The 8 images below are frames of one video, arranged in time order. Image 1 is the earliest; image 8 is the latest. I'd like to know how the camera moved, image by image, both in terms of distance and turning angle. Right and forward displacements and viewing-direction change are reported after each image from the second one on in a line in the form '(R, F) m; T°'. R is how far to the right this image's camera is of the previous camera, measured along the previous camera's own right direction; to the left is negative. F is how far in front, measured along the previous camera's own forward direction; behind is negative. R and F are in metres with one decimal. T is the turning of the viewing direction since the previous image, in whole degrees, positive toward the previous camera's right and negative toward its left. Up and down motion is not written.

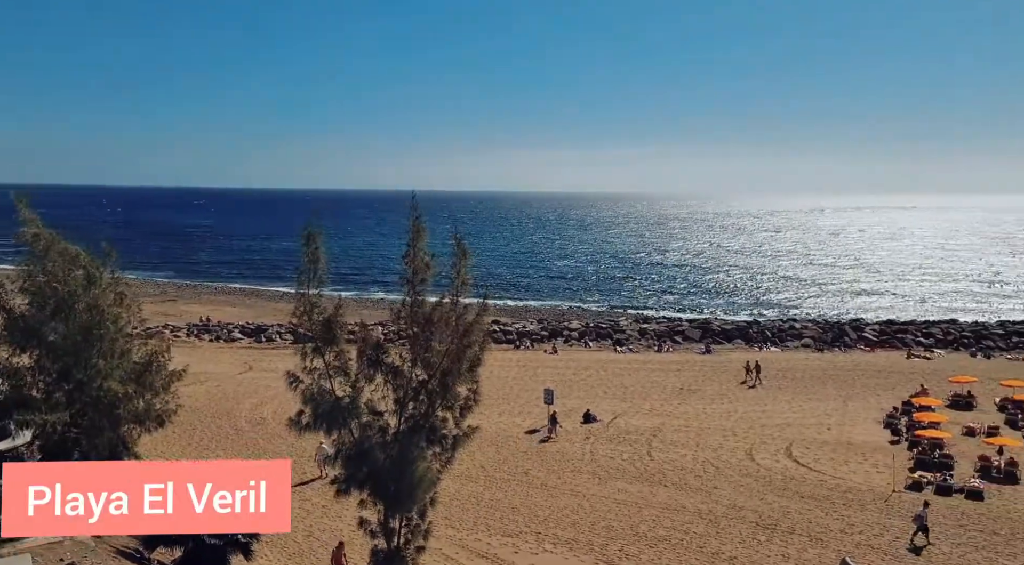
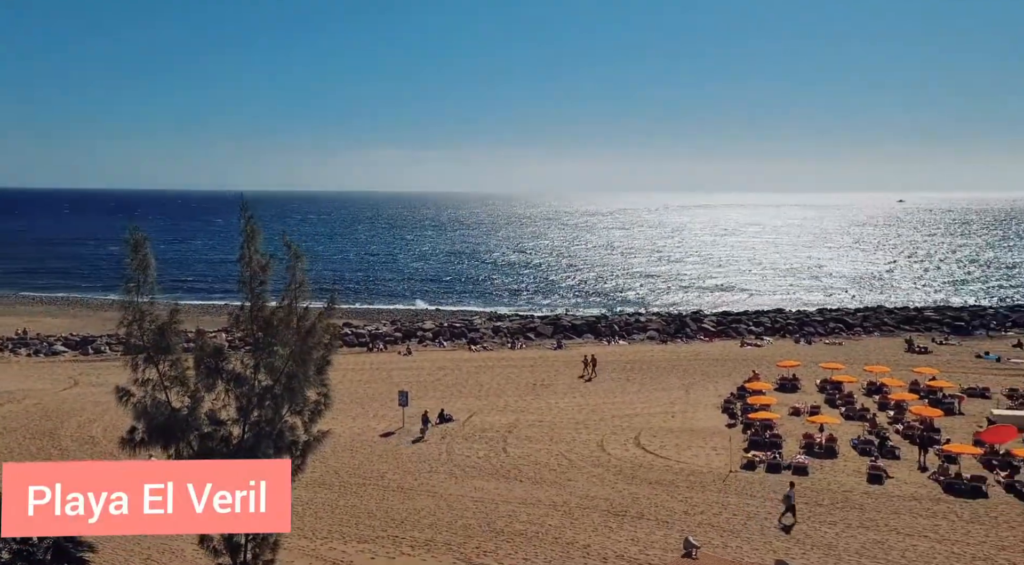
(+2.0, -0.3) m; +6°
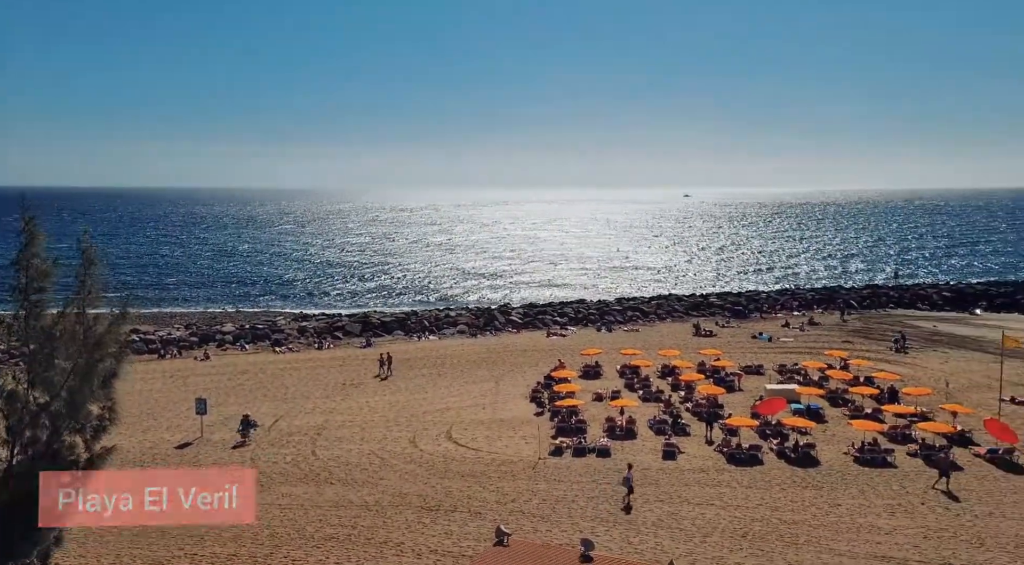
(+1.4, -0.1) m; +11°
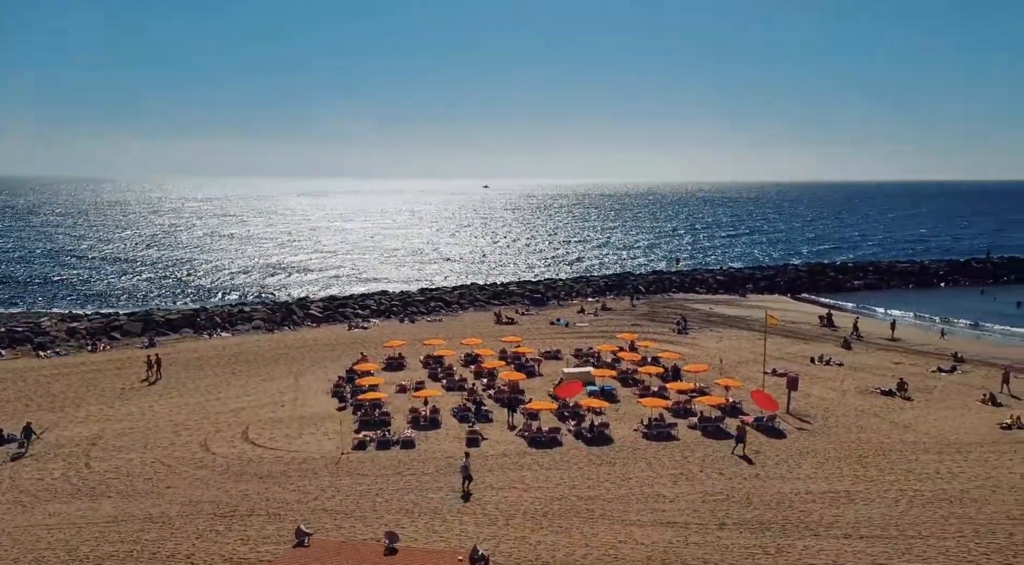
(+1.5, -0.1) m; +11°
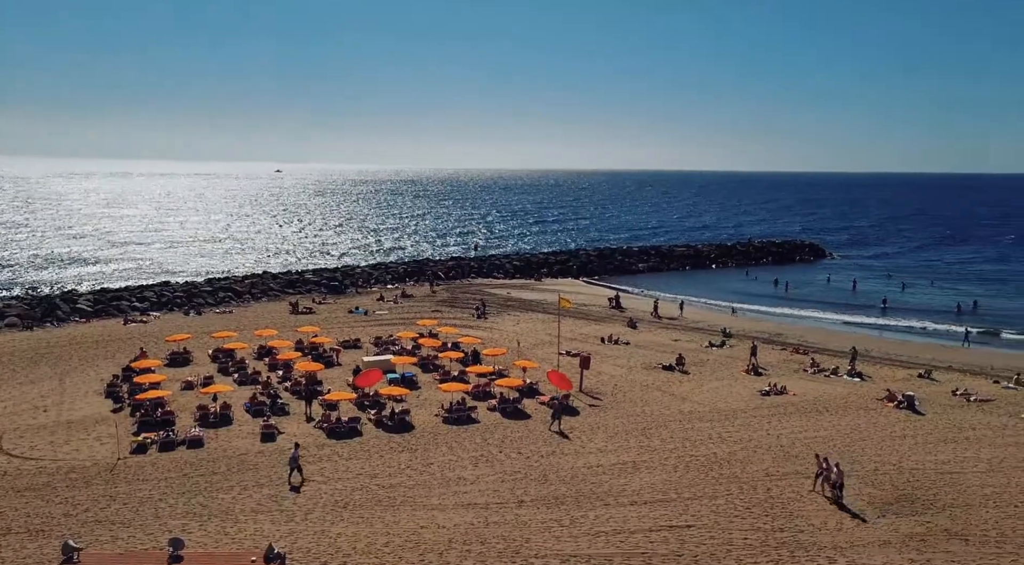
(+1.6, -0.1) m; +11°
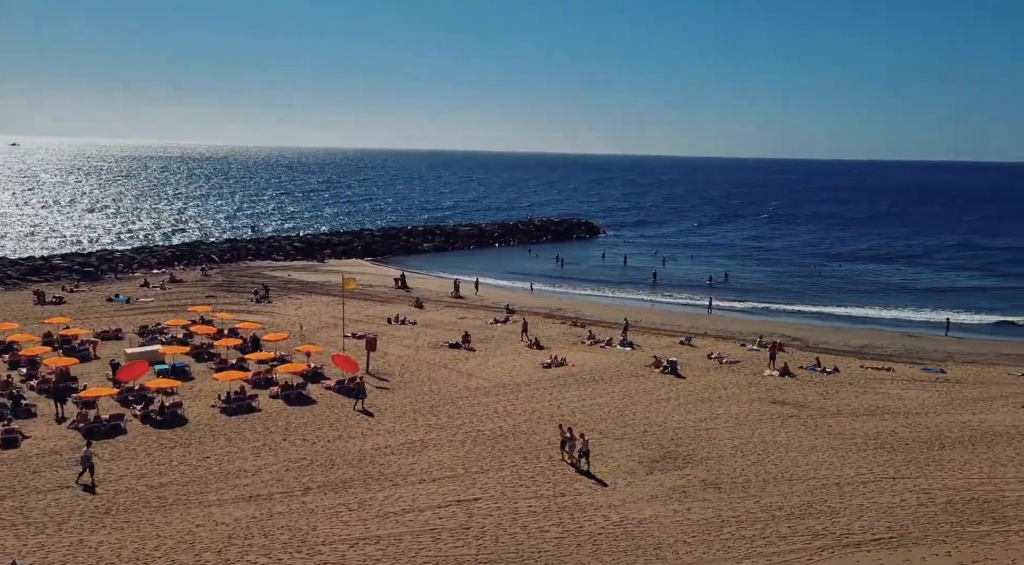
(+1.7, -0.1) m; +12°
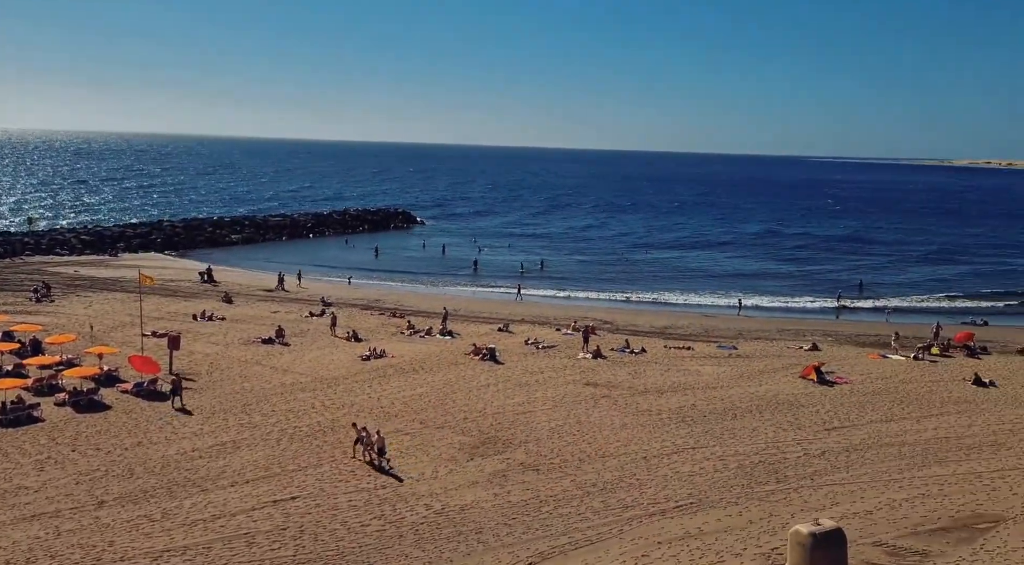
(+1.4, -0.1) m; +11°
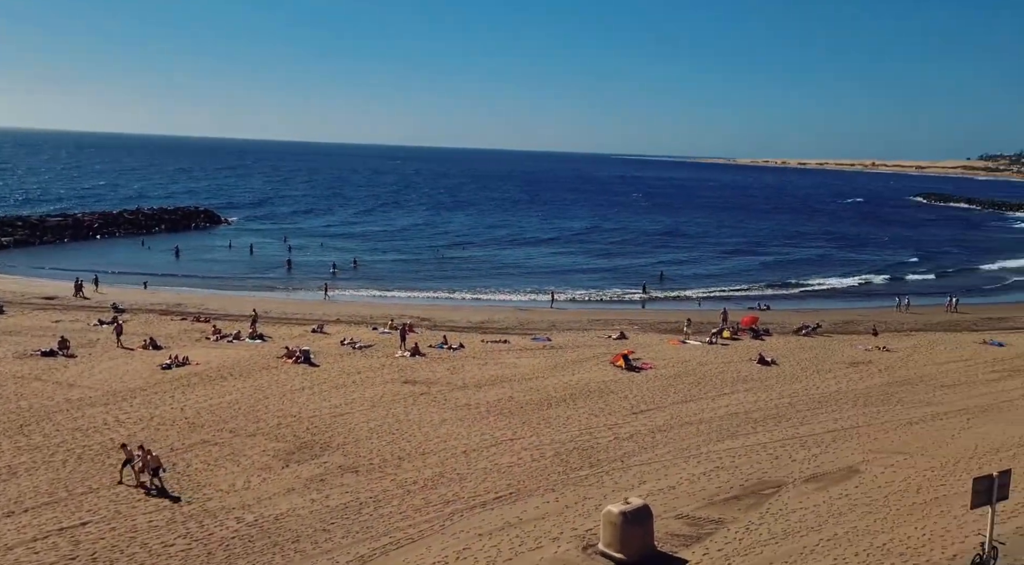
(+1.4, -0.1) m; +11°
